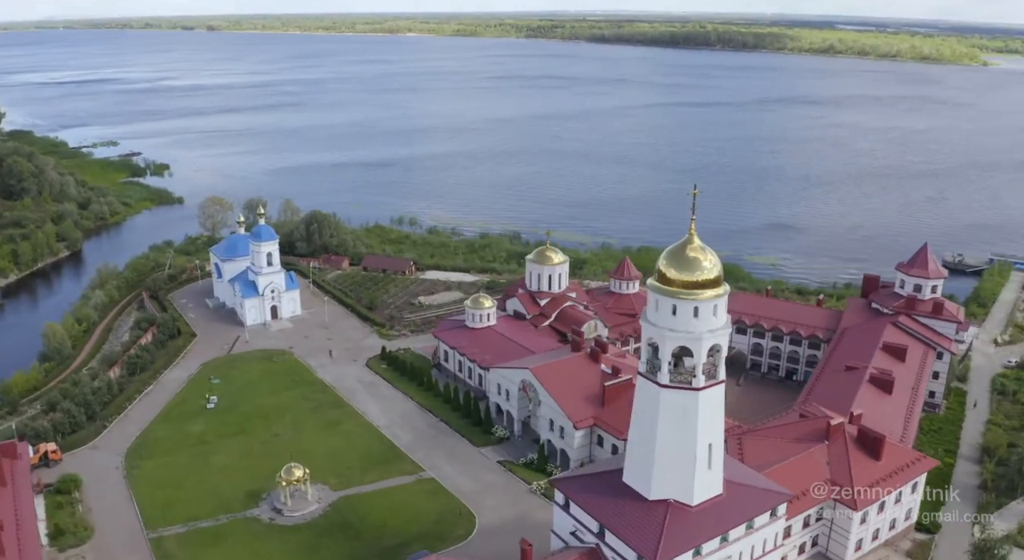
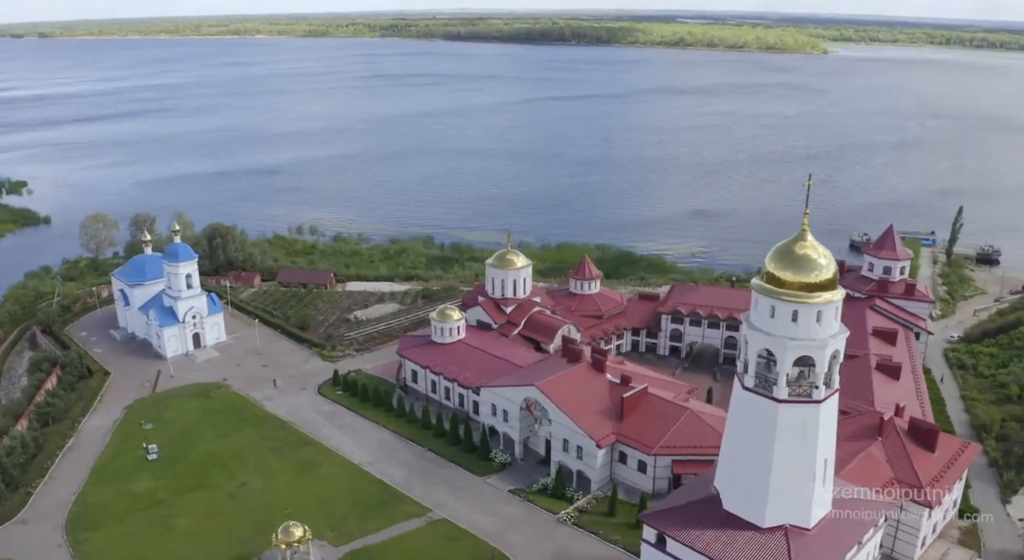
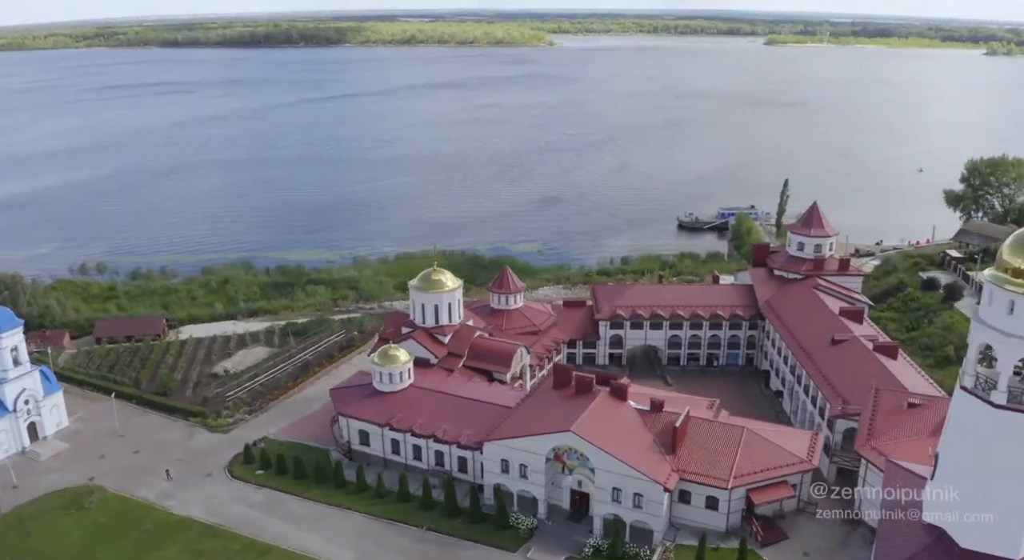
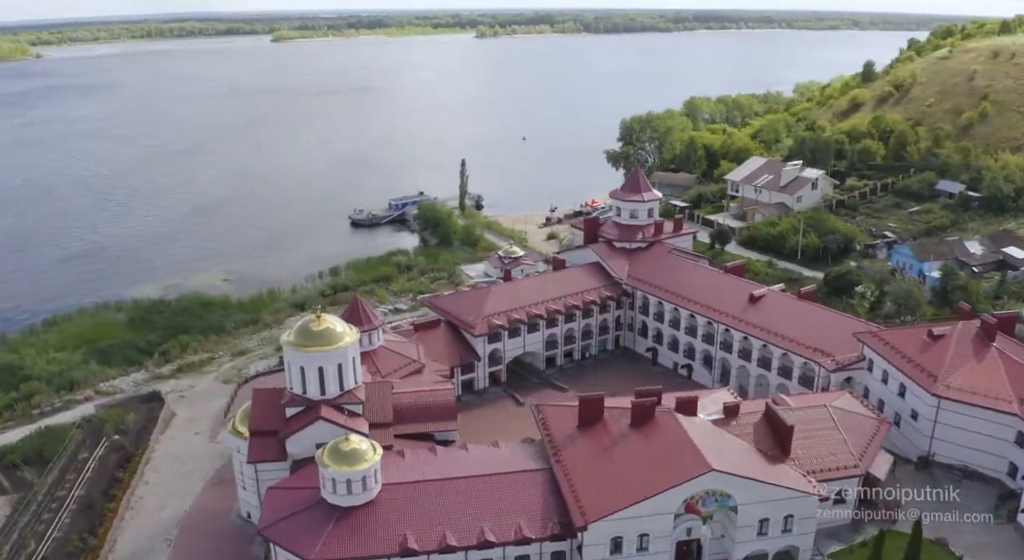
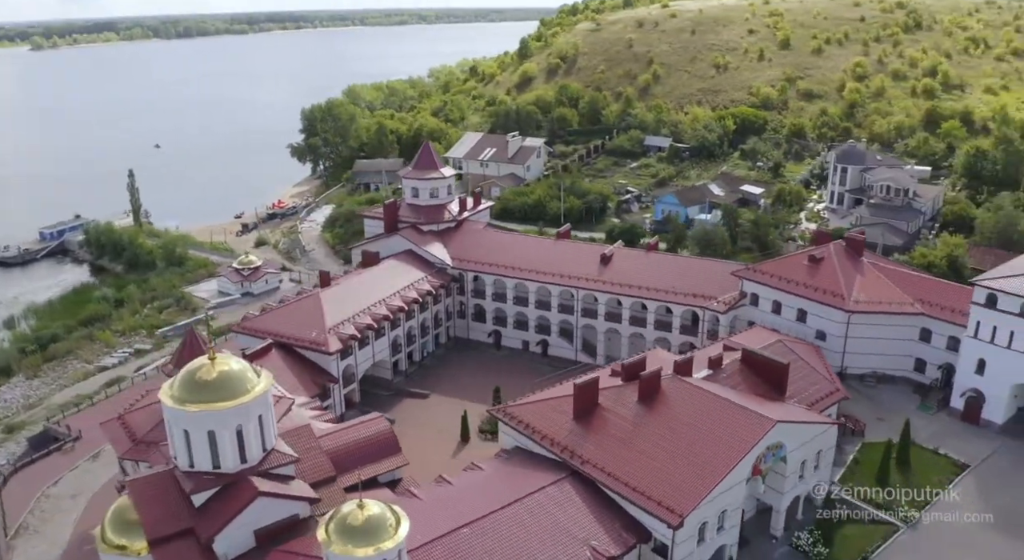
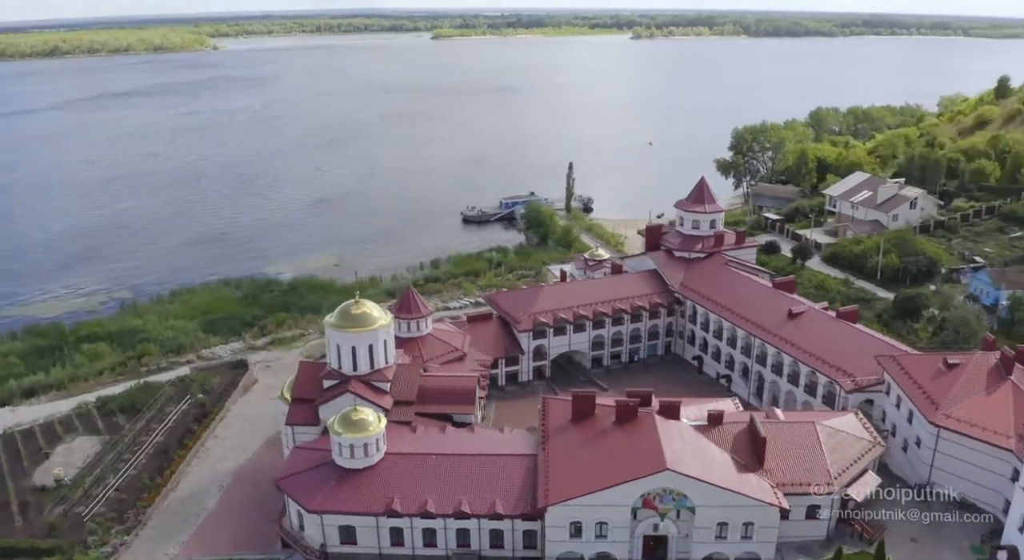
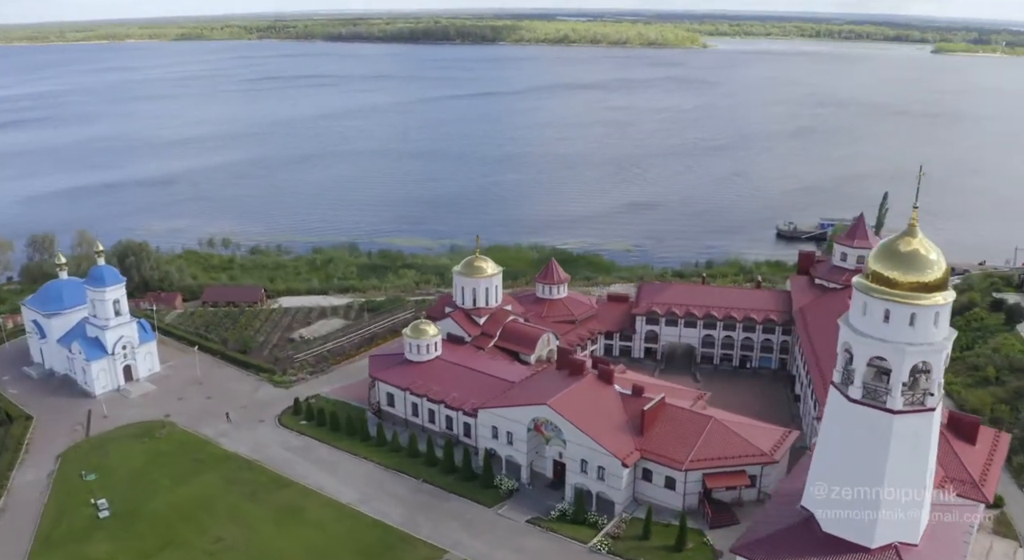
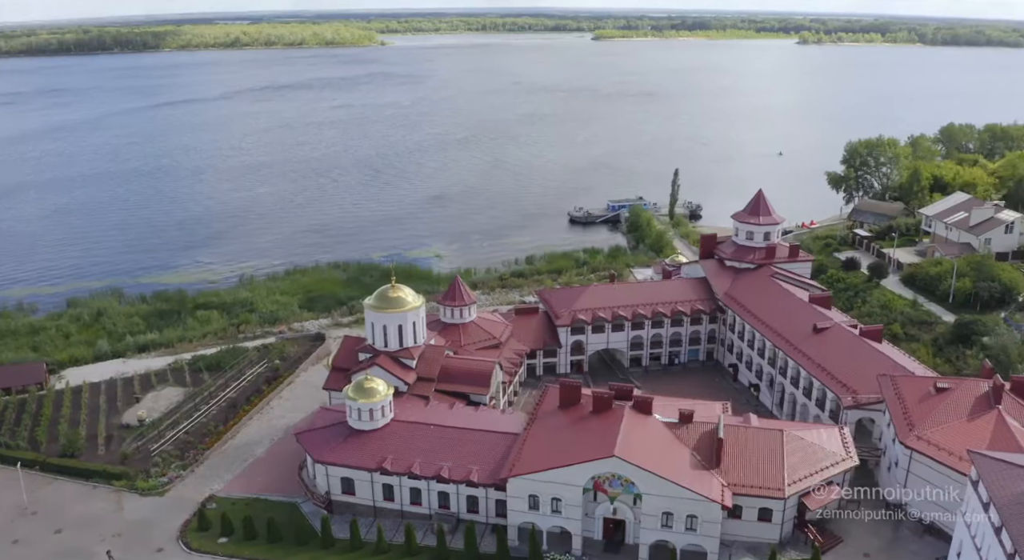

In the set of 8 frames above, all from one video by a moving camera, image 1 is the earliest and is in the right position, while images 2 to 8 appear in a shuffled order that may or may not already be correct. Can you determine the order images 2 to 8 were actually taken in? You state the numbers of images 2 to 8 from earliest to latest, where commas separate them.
2, 7, 3, 8, 6, 4, 5
